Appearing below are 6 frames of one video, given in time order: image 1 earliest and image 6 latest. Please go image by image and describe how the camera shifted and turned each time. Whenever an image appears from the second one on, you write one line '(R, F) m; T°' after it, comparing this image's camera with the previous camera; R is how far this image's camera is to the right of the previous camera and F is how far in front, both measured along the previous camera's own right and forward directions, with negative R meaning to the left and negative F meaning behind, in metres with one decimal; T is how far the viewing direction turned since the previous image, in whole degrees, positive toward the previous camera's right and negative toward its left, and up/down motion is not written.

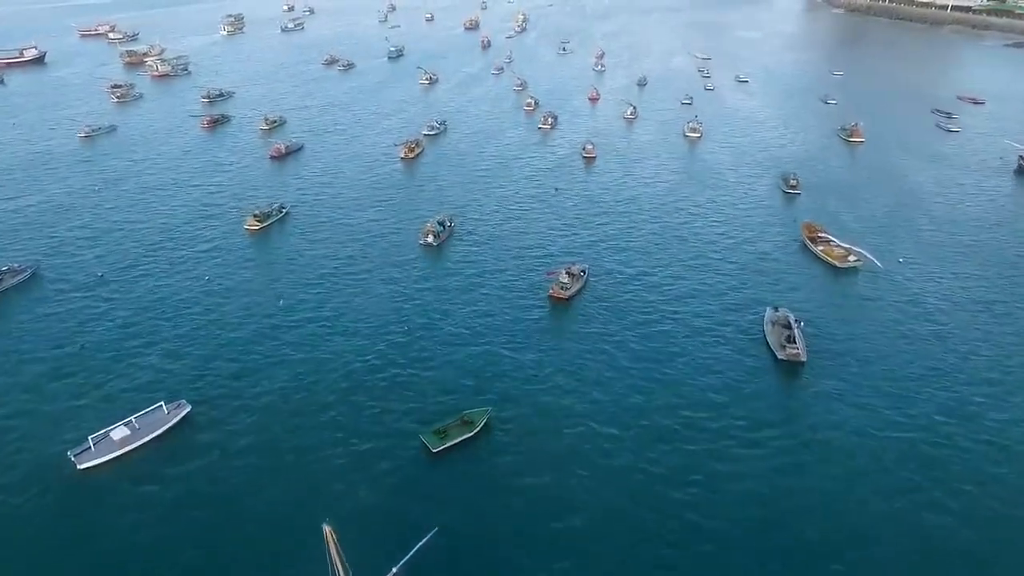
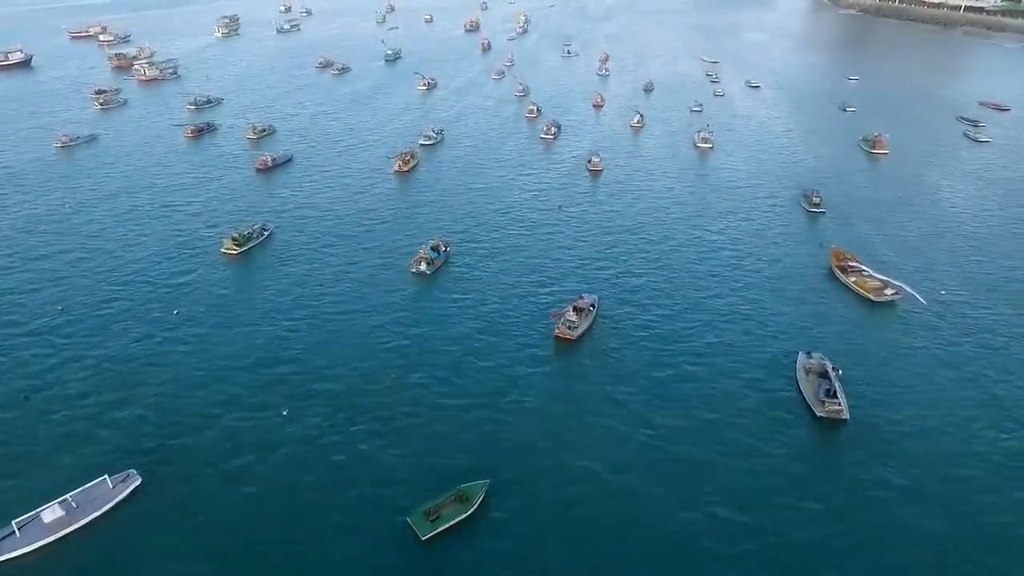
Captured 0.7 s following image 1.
(0.0, +9.4) m; 0°
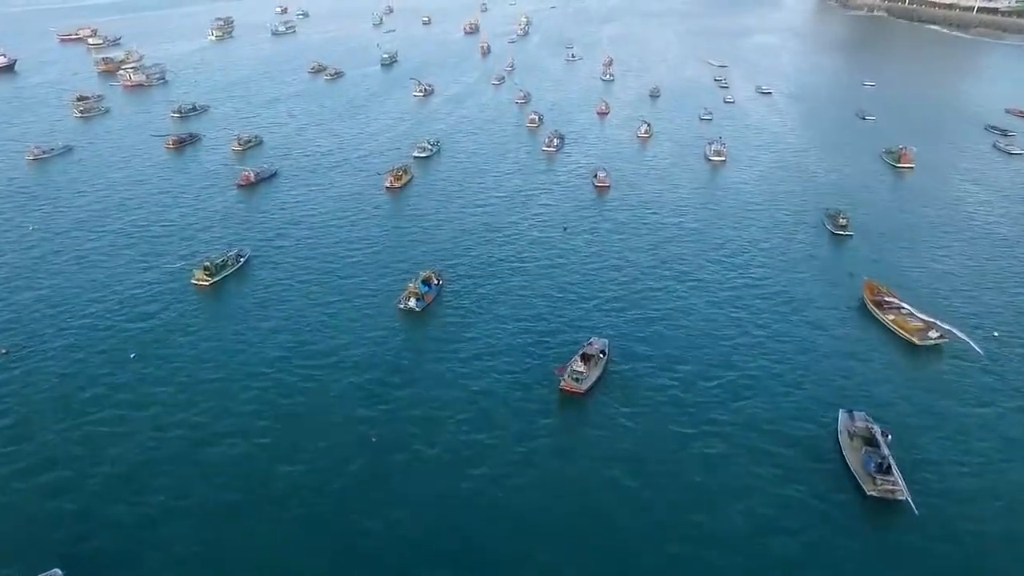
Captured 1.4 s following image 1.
(+0.3, +9.7) m; 0°
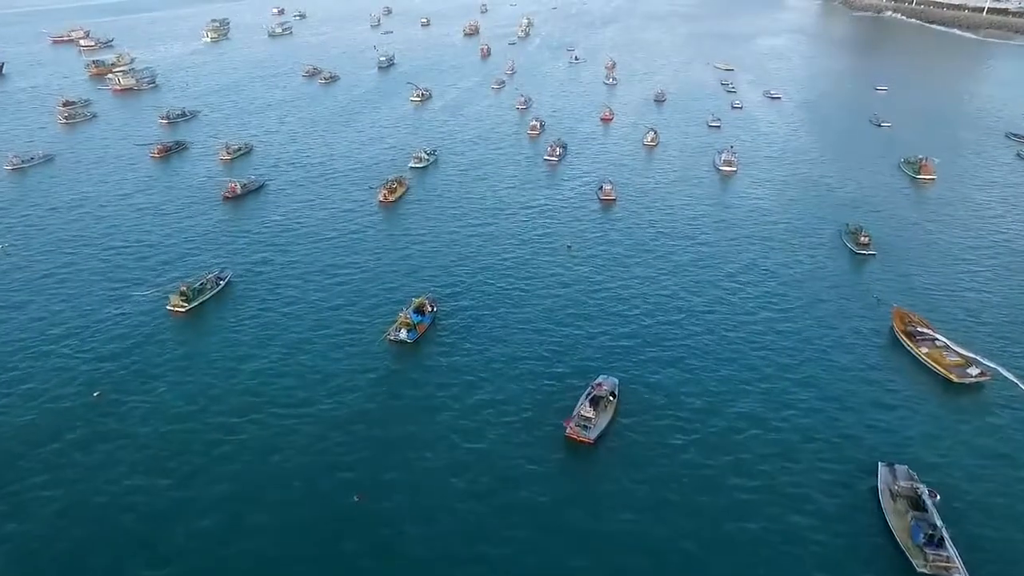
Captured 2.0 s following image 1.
(0.0, +6.9) m; 0°
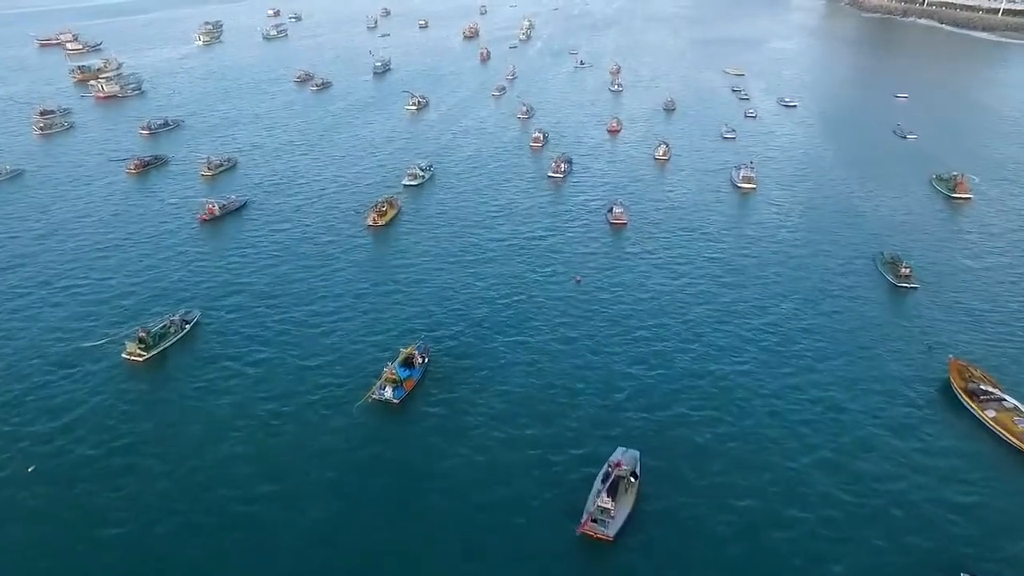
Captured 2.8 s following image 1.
(-0.2, +10.5) m; 0°
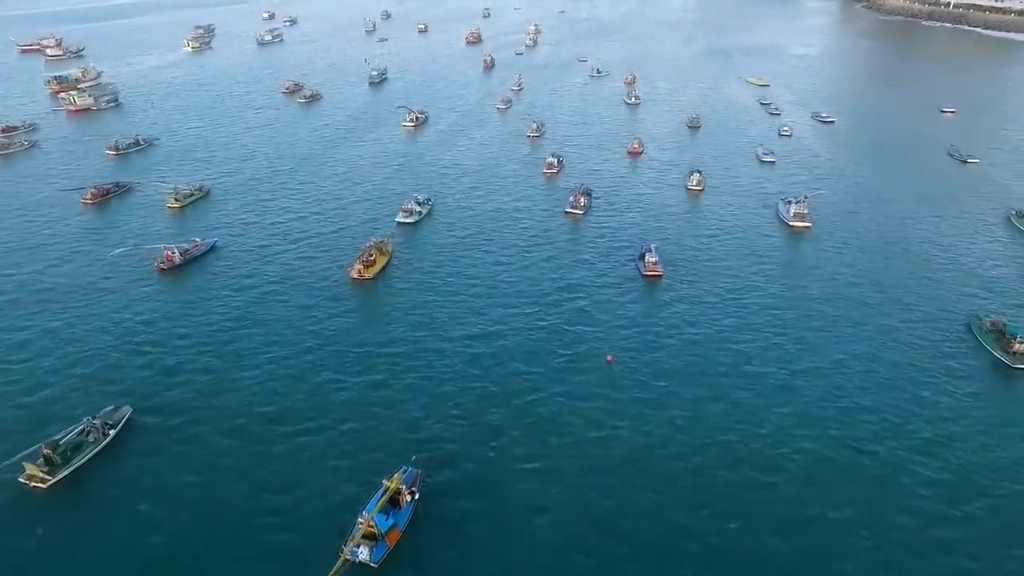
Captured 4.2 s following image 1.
(-1.5, +18.8) m; 0°
